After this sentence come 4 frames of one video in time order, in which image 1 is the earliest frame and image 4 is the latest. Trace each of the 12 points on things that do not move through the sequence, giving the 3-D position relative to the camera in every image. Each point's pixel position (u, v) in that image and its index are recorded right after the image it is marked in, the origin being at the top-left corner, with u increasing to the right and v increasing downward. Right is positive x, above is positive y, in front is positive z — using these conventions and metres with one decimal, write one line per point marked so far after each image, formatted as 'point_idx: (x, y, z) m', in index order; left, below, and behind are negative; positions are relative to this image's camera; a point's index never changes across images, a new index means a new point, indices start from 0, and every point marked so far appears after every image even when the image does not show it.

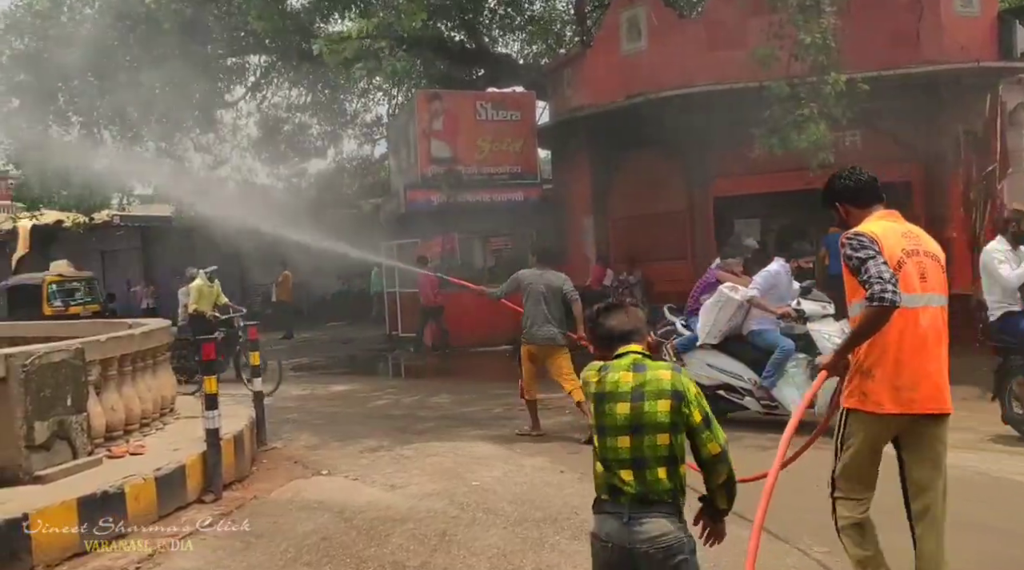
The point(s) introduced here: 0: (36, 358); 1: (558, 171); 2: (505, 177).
0: (-2.3, -0.4, +4.0) m
1: (+0.9, +2.2, +15.8) m
2: (-0.1, +1.9, +14.7) m
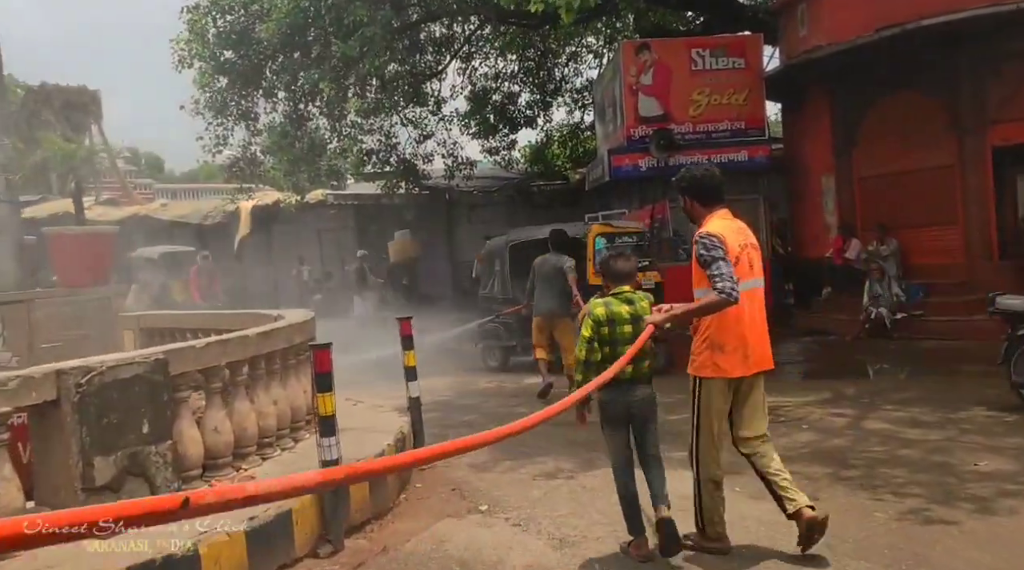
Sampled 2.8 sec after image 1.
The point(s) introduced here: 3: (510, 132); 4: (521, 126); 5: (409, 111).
0: (-1.6, -0.3, +3.1) m
1: (+4.6, +2.6, +13.5) m
2: (+3.4, +2.3, +12.8) m
3: (0.0, +3.4, +18.4) m
4: (+0.3, +3.5, +18.3) m
5: (-2.0, +3.5, +16.2) m
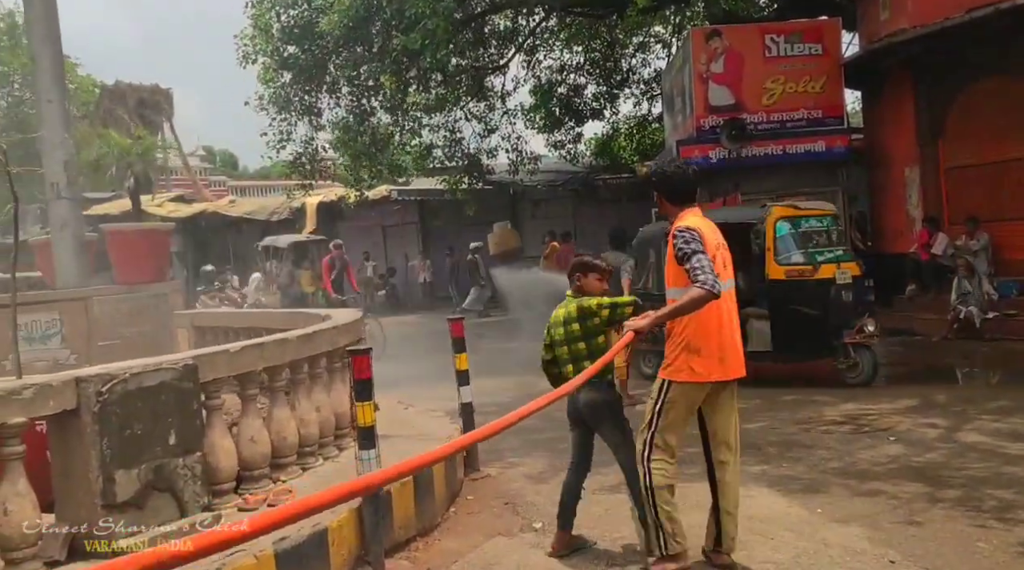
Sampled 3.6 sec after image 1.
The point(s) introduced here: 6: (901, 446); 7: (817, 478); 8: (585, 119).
0: (-1.4, -0.3, +2.9) m
1: (+5.6, +2.7, +12.8) m
2: (+4.3, +2.4, +12.2) m
3: (+1.5, +3.5, +18.0) m
4: (+1.7, +3.6, +17.9) m
5: (-0.7, +3.5, +16.0) m
6: (+2.5, -1.0, +5.2) m
7: (+1.7, -1.1, +4.6) m
8: (+1.7, +3.6, +17.9) m
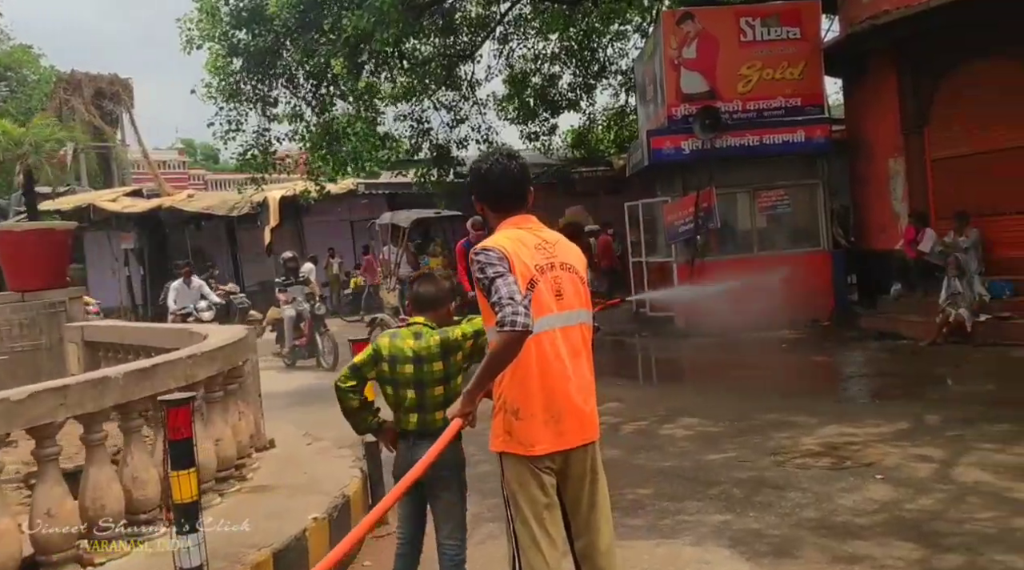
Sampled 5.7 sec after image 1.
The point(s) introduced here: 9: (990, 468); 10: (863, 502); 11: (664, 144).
0: (-1.8, -0.4, +2.1) m
1: (+5.0, +2.7, +12.0) m
2: (+3.8, +2.4, +11.4) m
3: (+0.8, +3.6, +17.2) m
4: (+1.0, +3.7, +17.1) m
5: (-1.3, +3.6, +15.1) m
6: (+2.1, -1.1, +4.4) m
7: (+1.3, -1.2, +3.9) m
8: (+1.0, +3.7, +17.0) m
9: (+2.7, -1.0, +4.7) m
10: (+1.8, -1.1, +4.3) m
11: (+2.1, +1.9, +11.2) m
